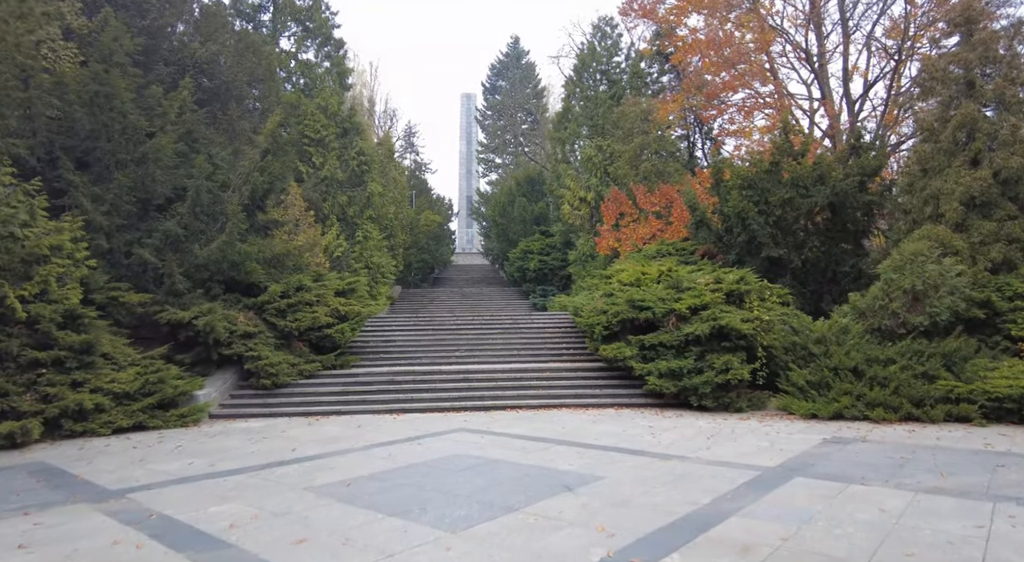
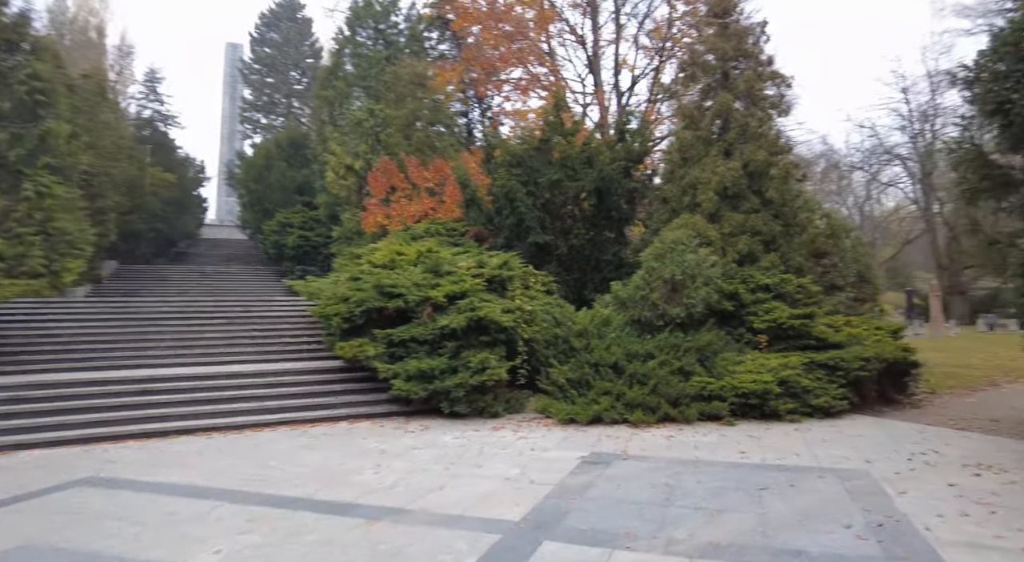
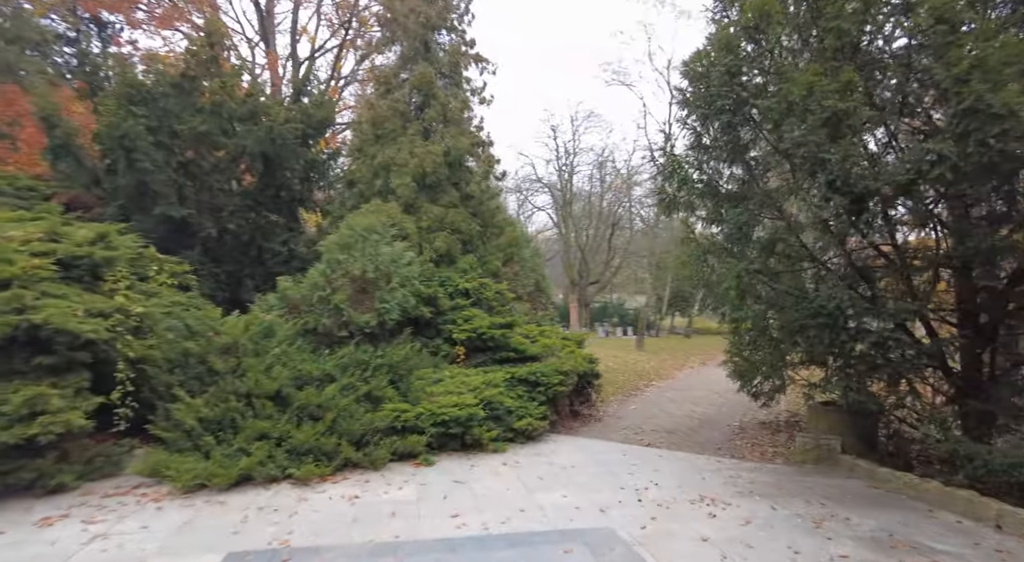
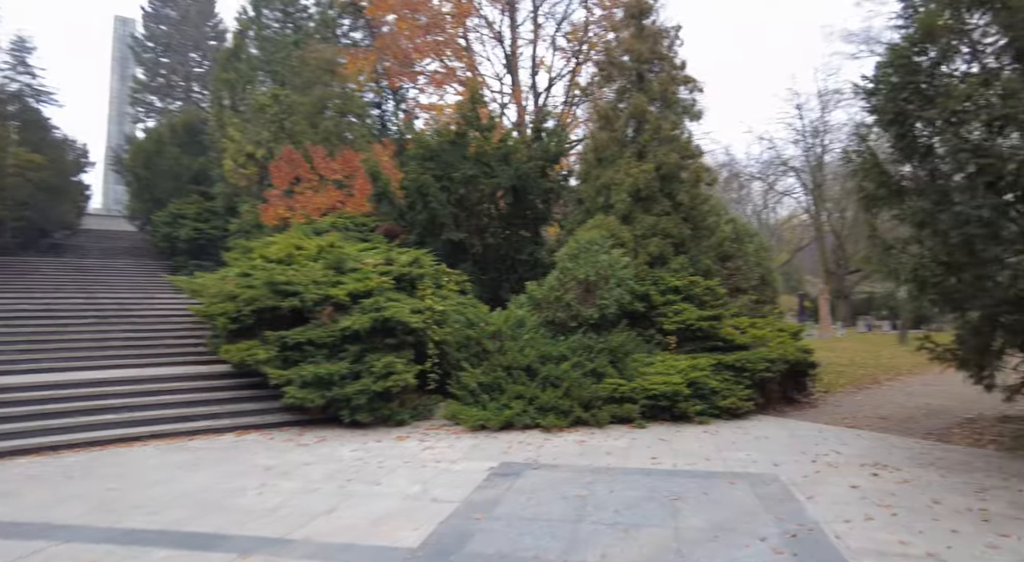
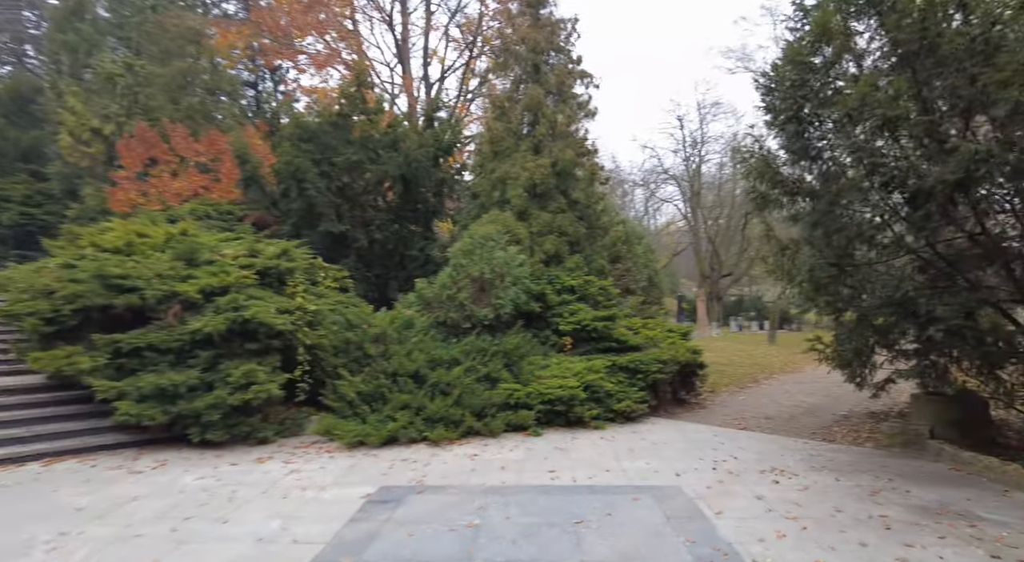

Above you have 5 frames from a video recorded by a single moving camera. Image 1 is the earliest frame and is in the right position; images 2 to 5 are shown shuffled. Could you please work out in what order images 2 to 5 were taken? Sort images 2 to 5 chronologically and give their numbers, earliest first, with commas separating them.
2, 4, 5, 3
